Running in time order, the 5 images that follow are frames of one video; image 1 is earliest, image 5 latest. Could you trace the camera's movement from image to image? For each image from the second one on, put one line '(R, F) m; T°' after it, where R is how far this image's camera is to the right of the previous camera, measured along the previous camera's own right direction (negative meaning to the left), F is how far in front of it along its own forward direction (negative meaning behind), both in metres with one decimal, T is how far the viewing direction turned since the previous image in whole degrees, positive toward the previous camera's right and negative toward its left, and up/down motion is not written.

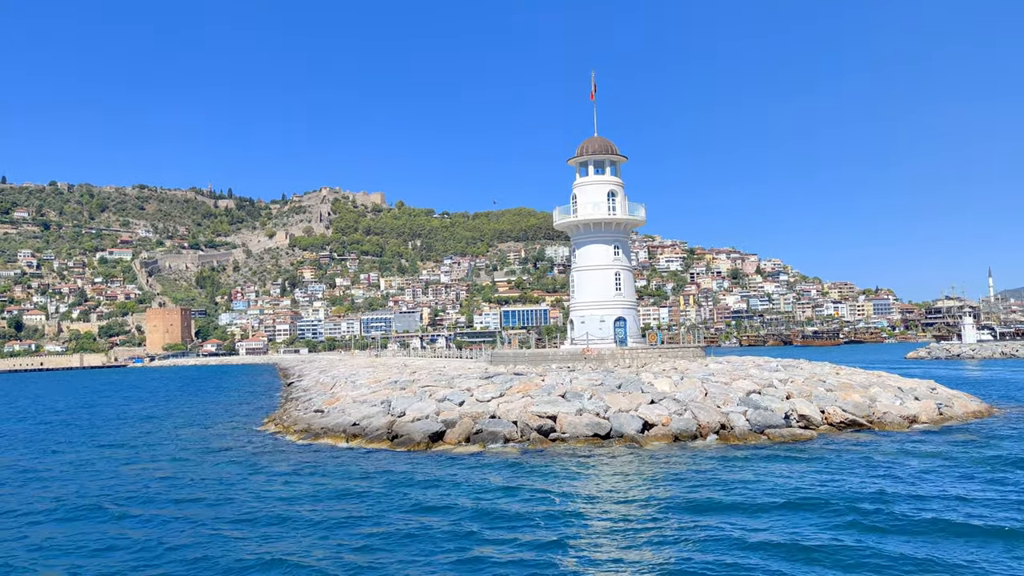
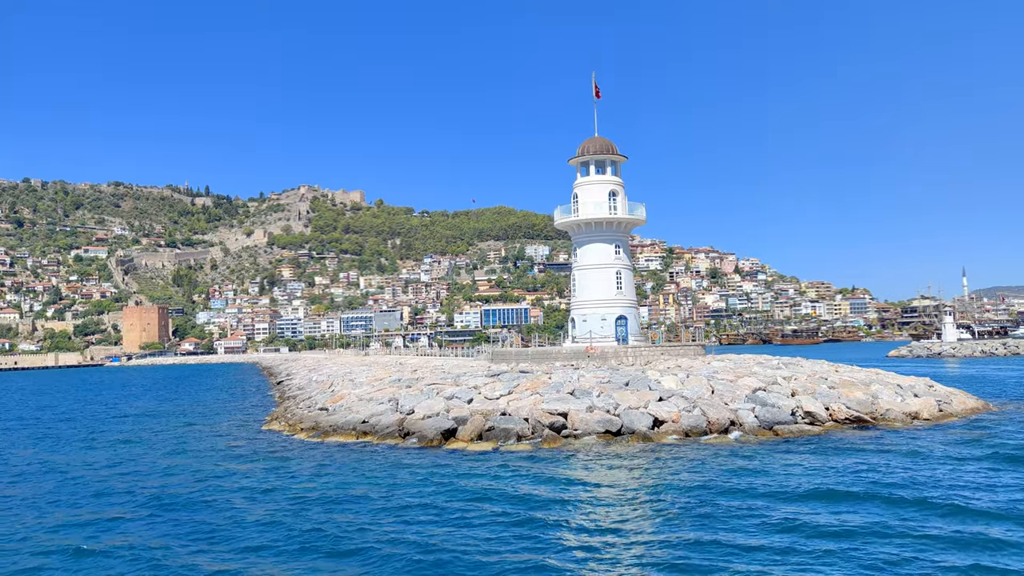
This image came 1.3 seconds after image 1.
(-0.7, -0.2) m; +1°
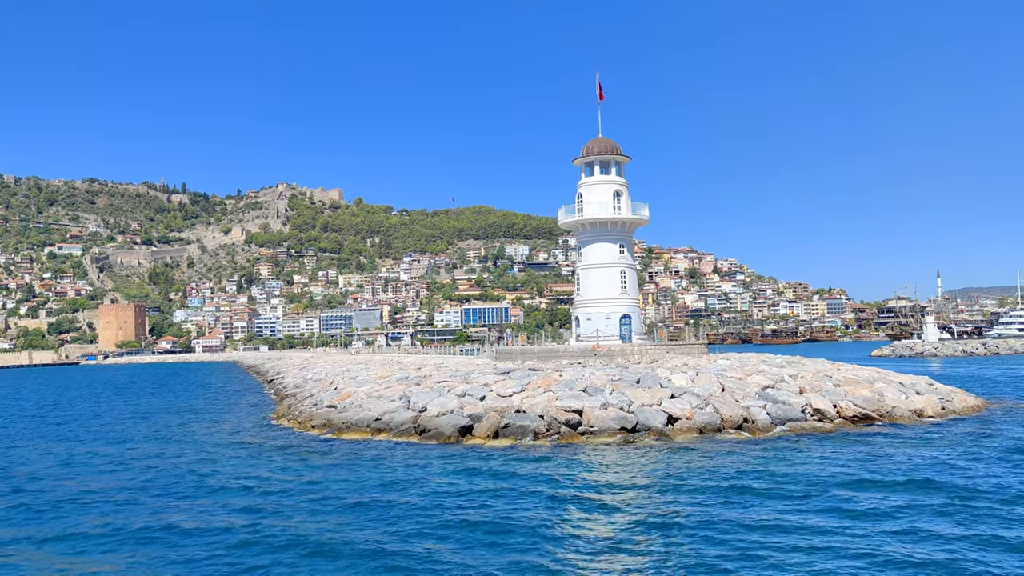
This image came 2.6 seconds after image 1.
(-0.8, -0.2) m; +1°
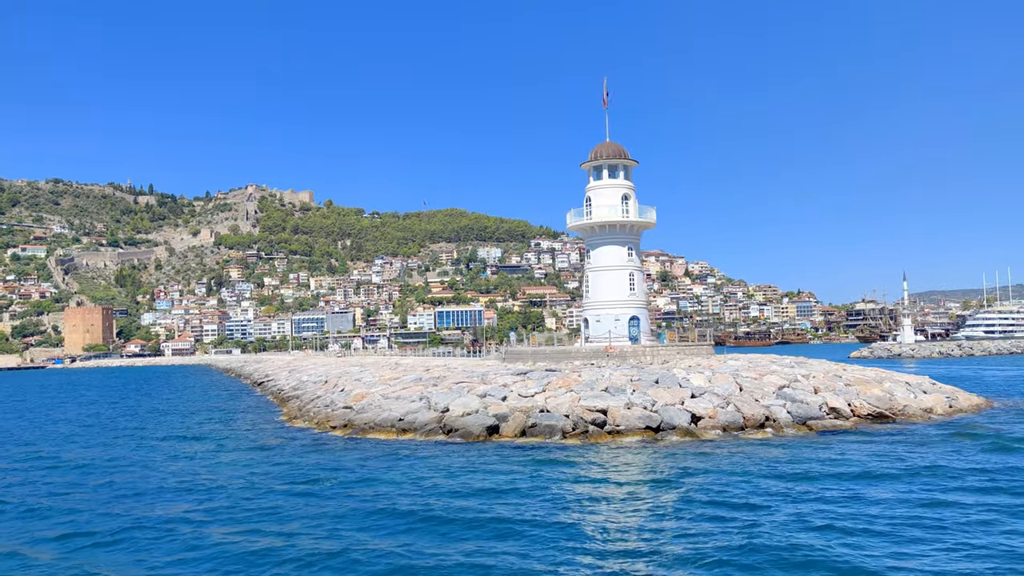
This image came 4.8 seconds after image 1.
(-1.2, -0.3) m; +1°
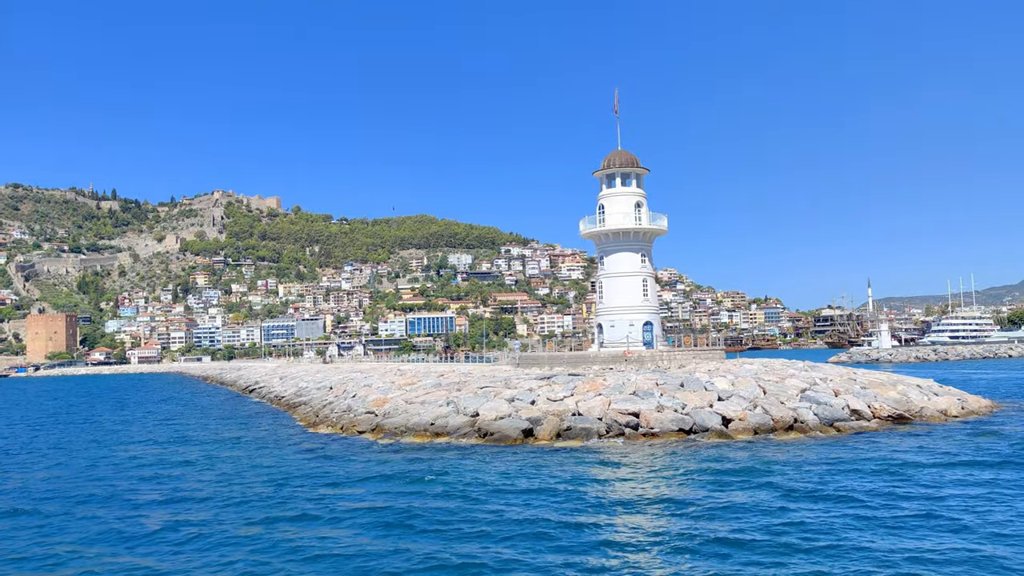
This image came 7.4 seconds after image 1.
(-1.5, -0.4) m; +1°
